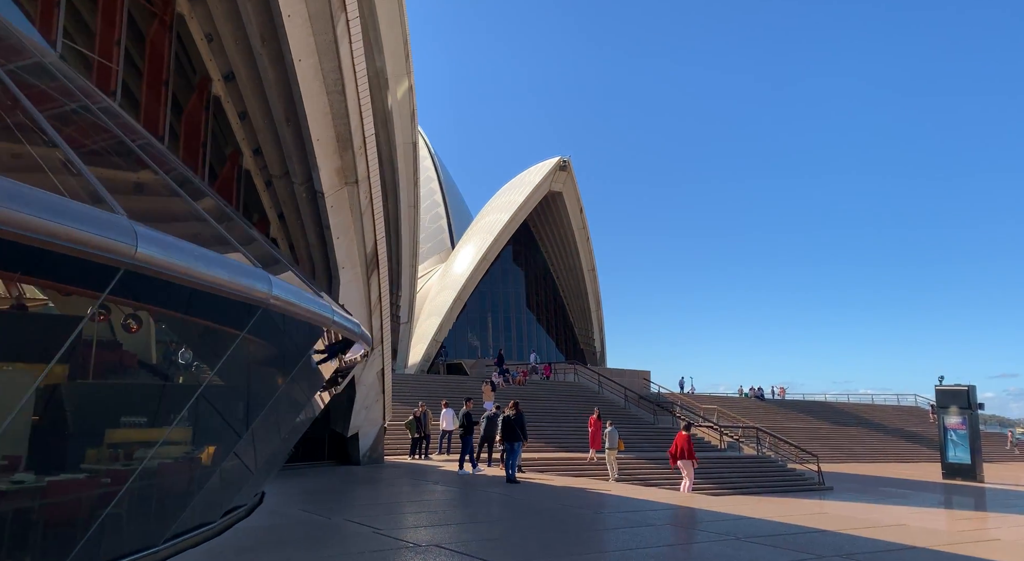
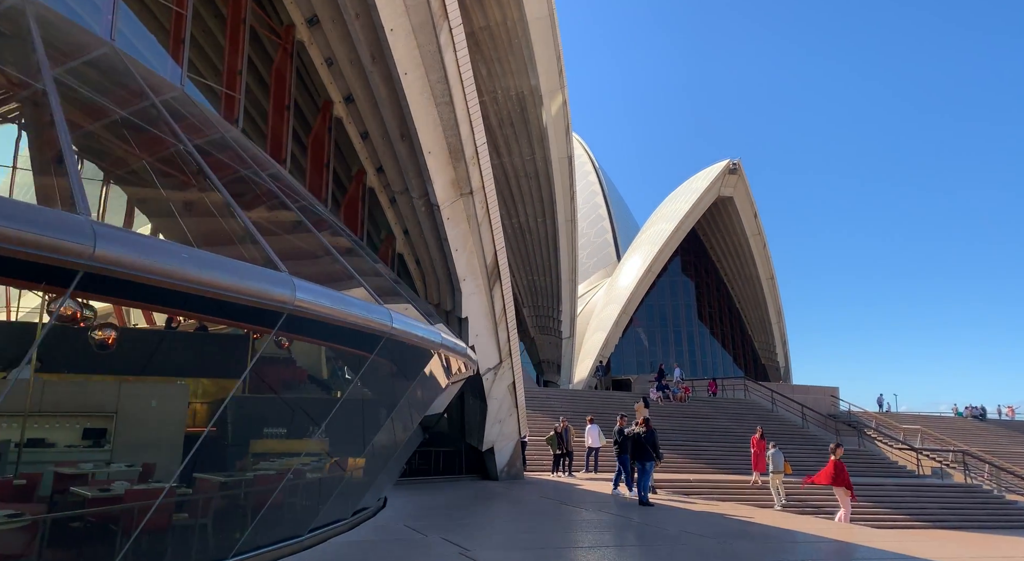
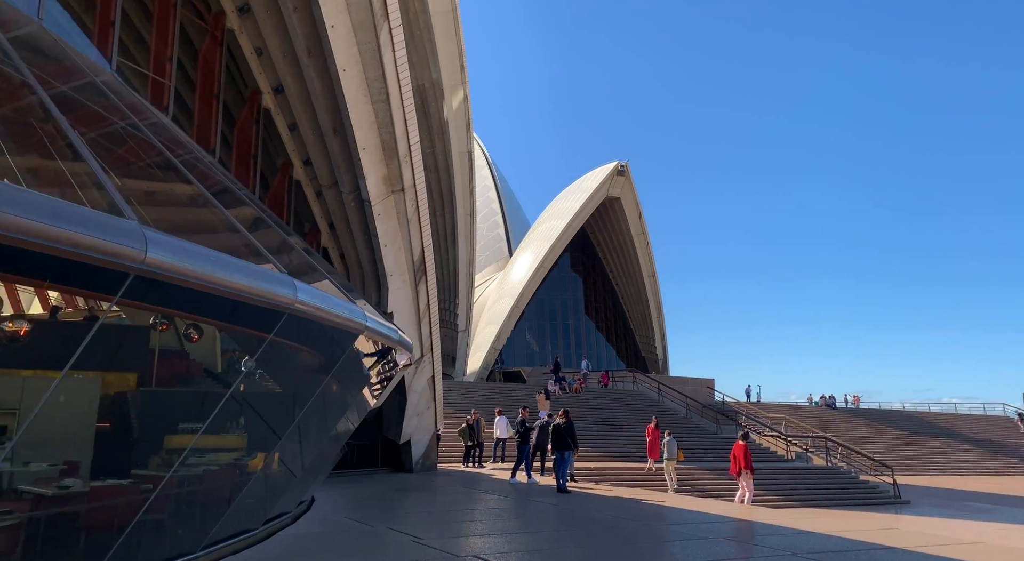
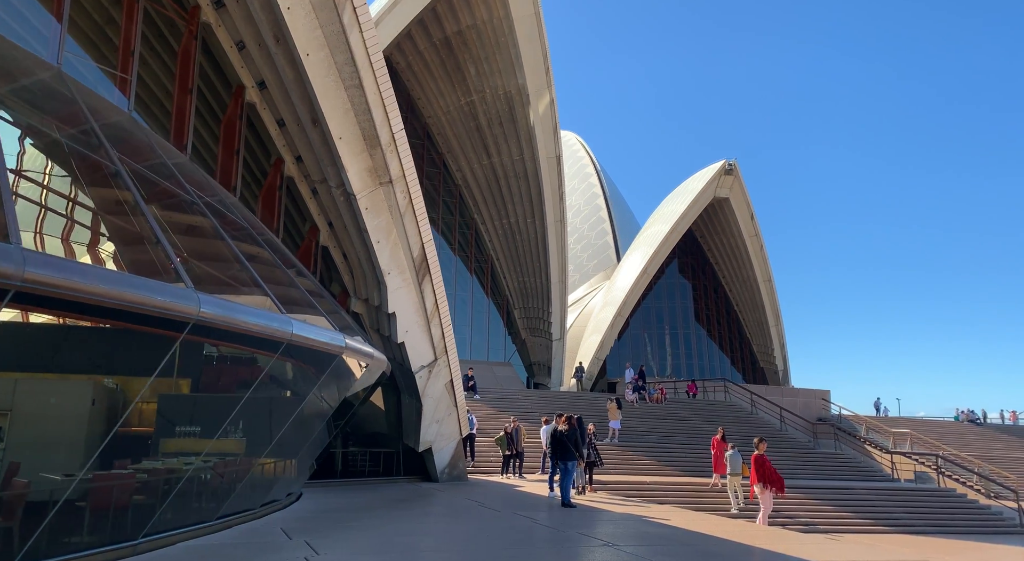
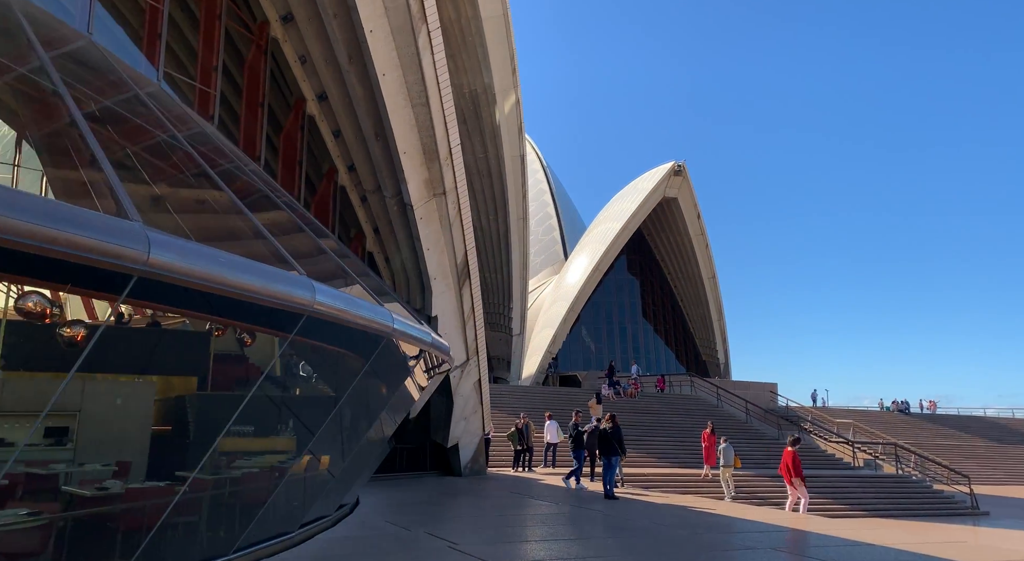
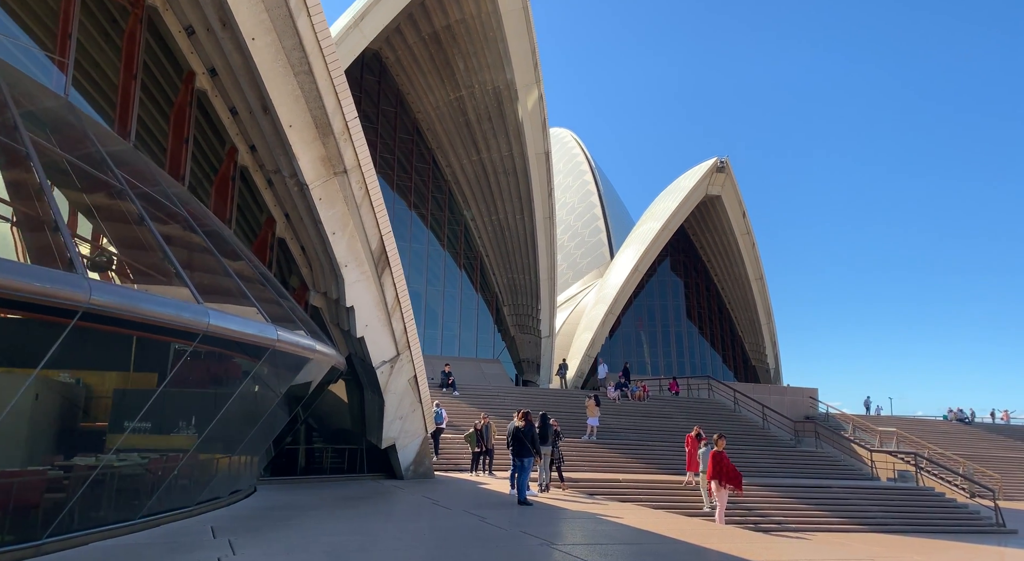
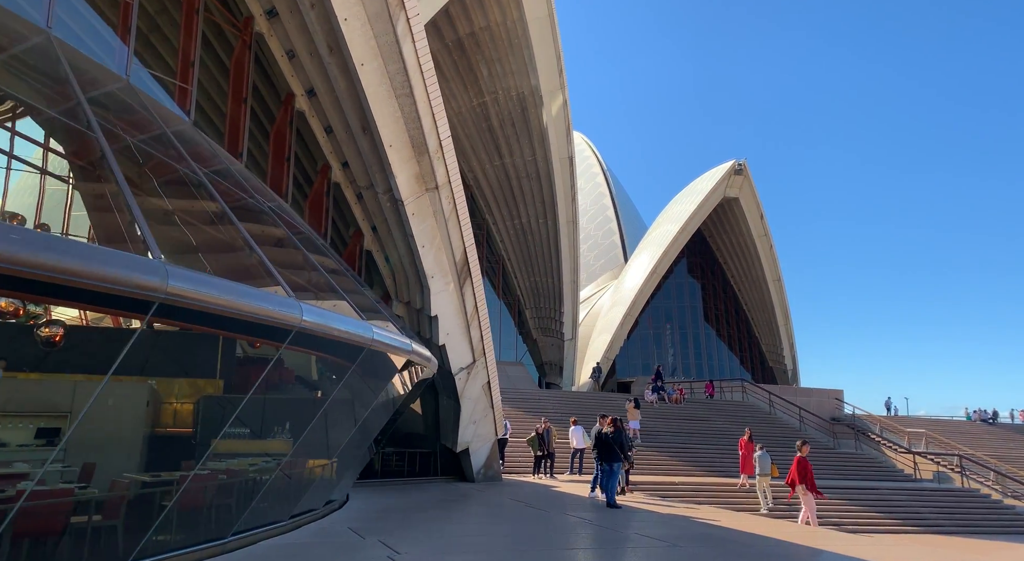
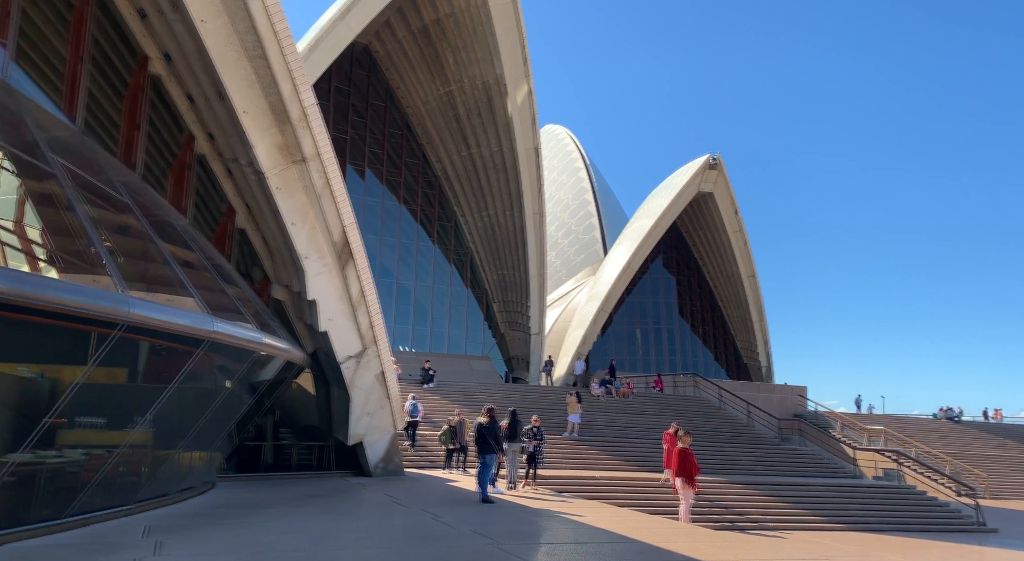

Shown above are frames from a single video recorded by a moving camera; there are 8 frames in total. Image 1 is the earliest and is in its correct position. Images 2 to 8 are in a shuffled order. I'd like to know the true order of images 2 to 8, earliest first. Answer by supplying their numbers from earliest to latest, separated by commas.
3, 5, 2, 7, 4, 6, 8
